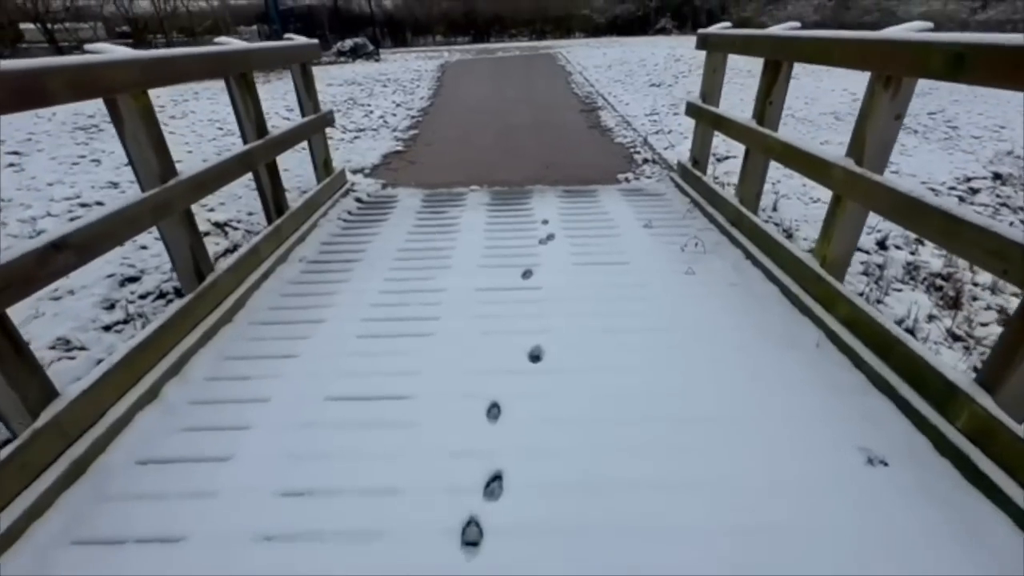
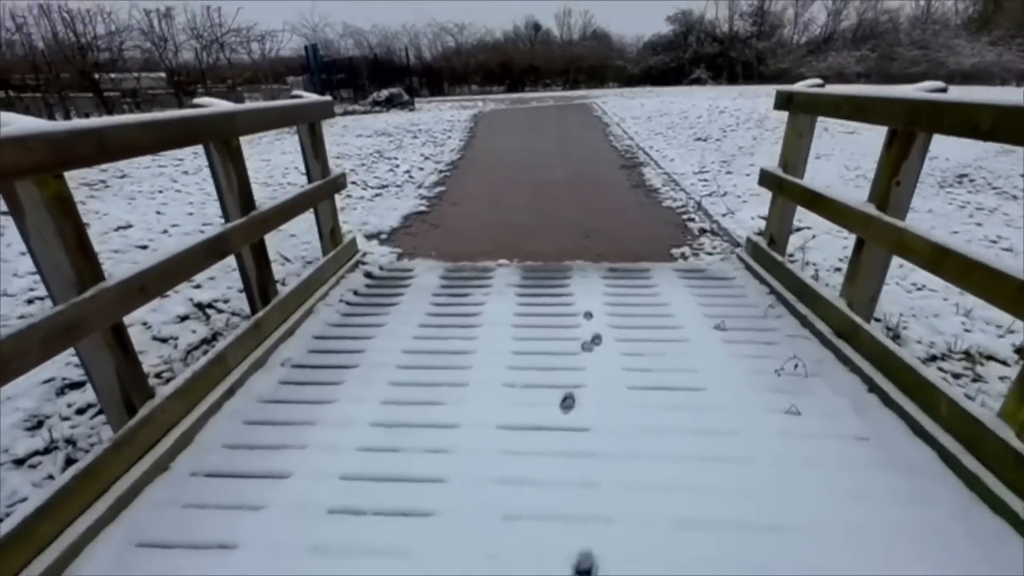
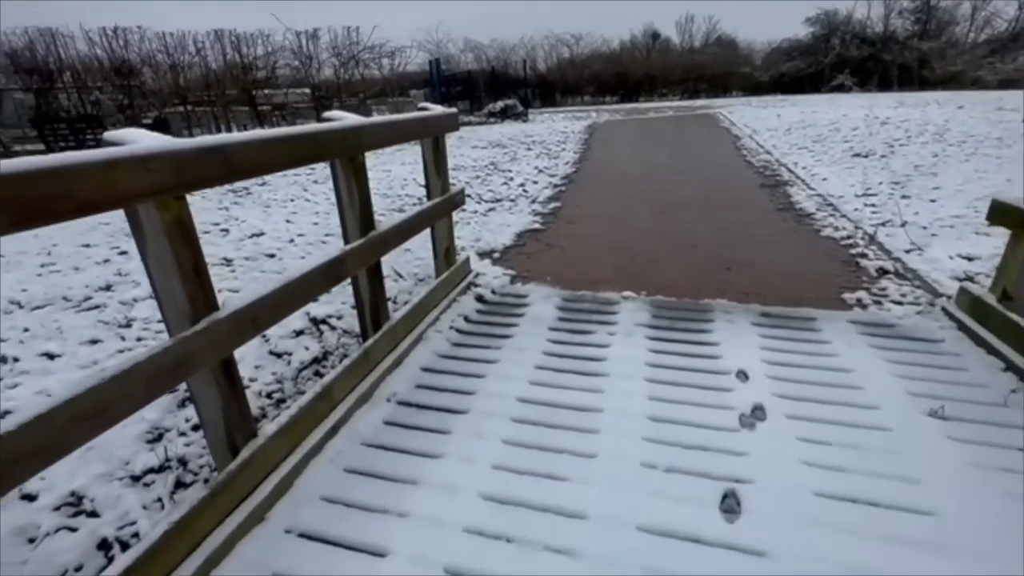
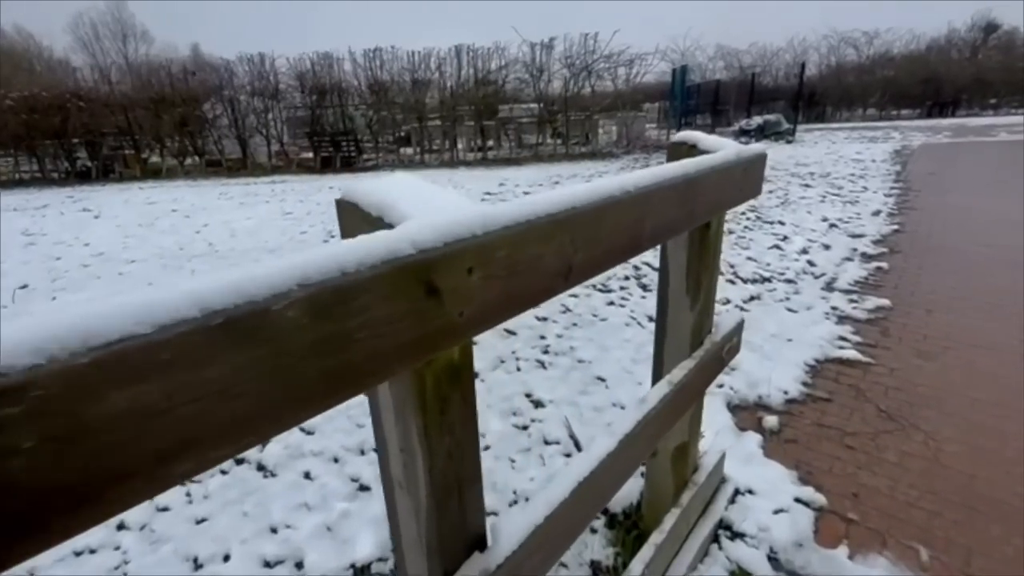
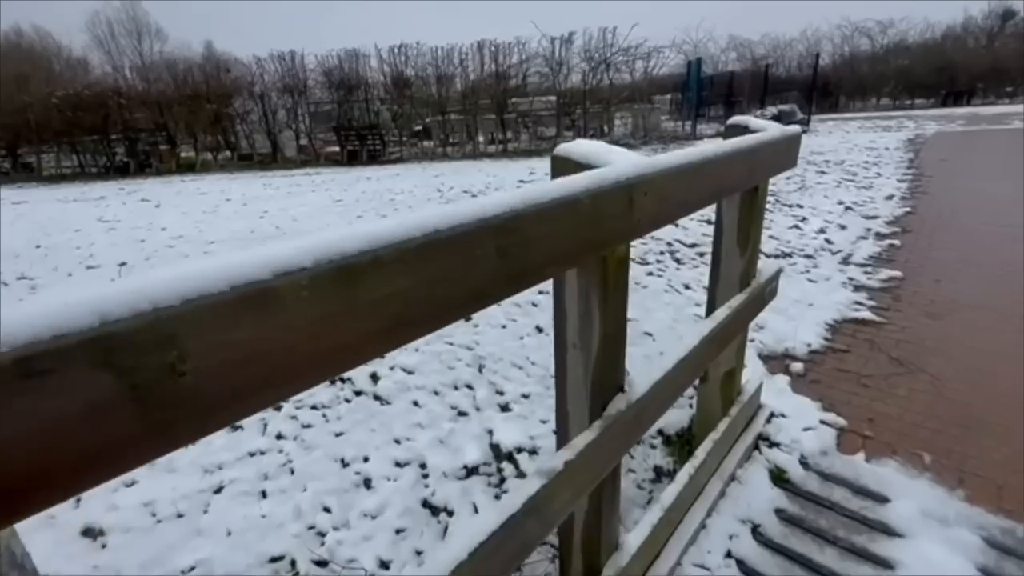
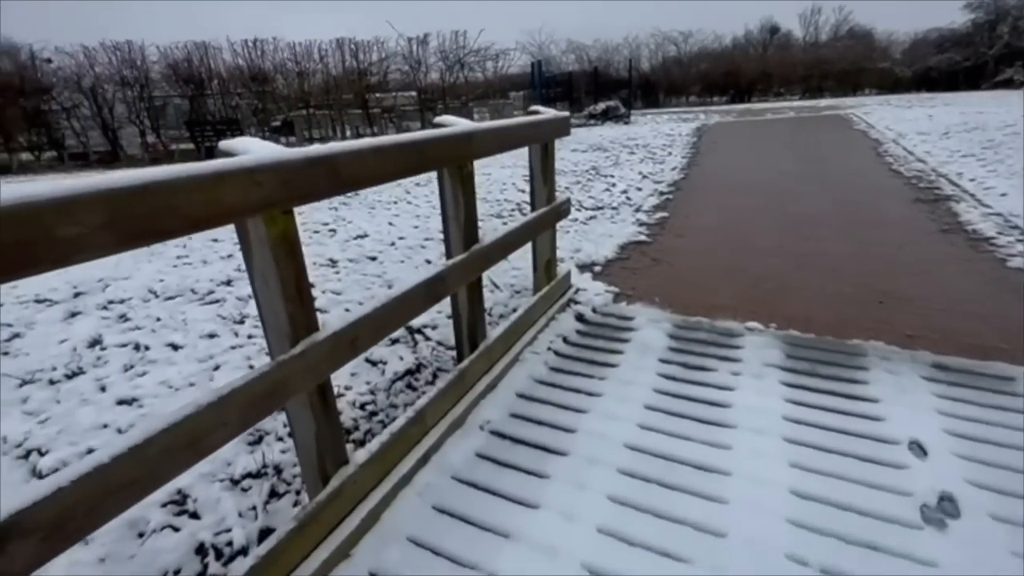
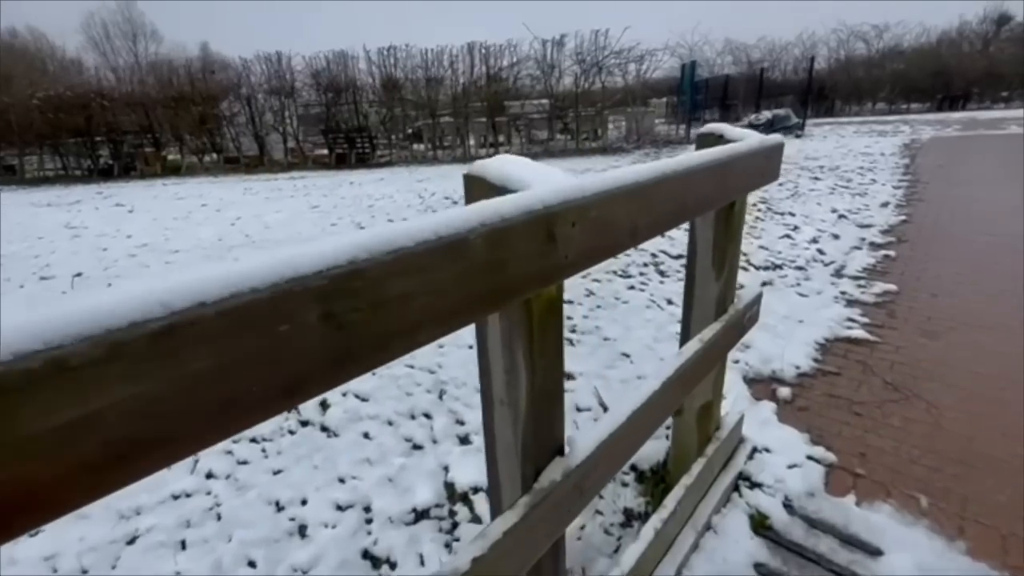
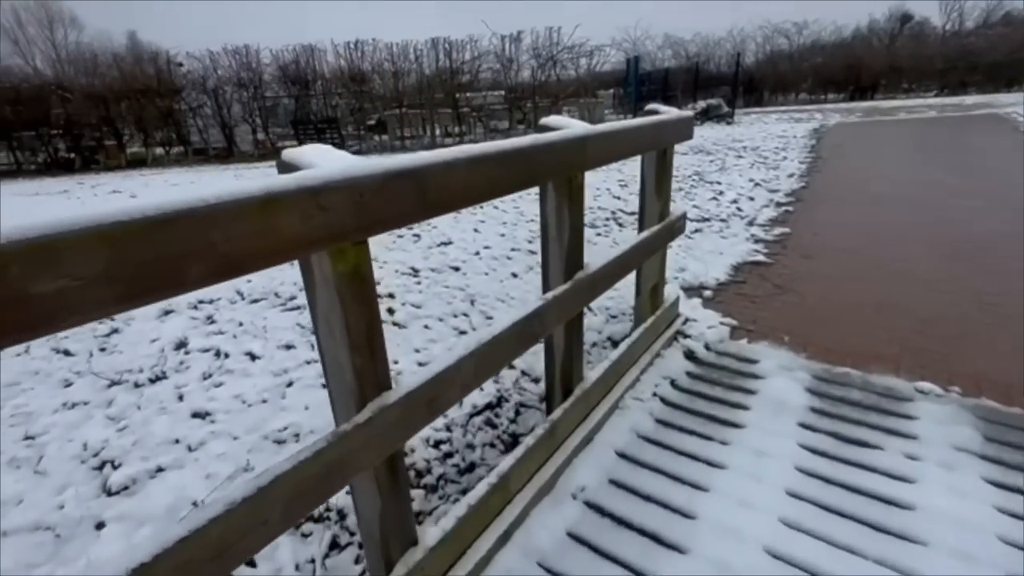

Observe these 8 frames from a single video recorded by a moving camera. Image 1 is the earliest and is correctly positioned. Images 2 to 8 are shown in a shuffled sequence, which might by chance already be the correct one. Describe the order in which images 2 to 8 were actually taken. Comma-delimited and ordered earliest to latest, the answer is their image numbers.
2, 3, 6, 8, 5, 7, 4
